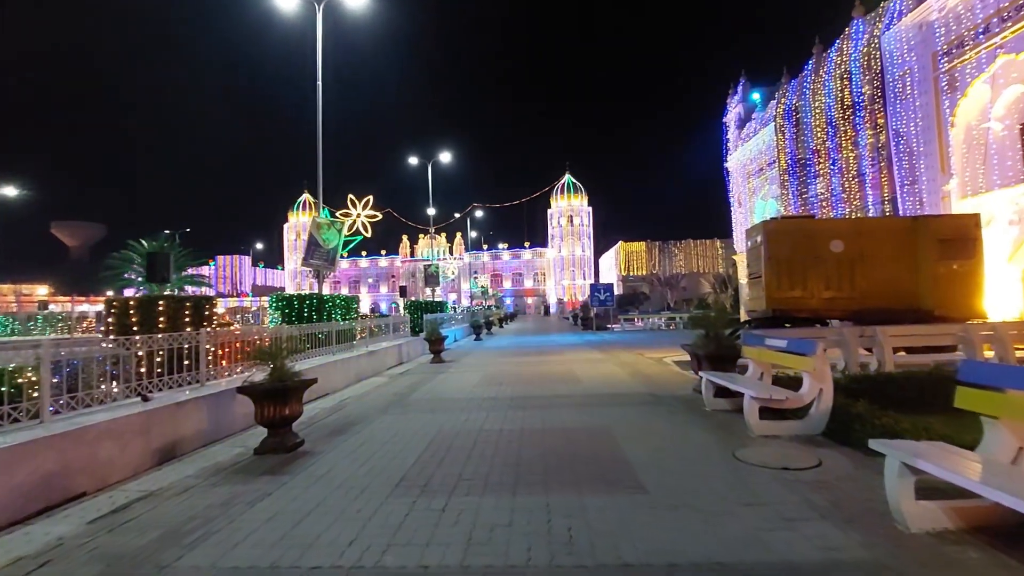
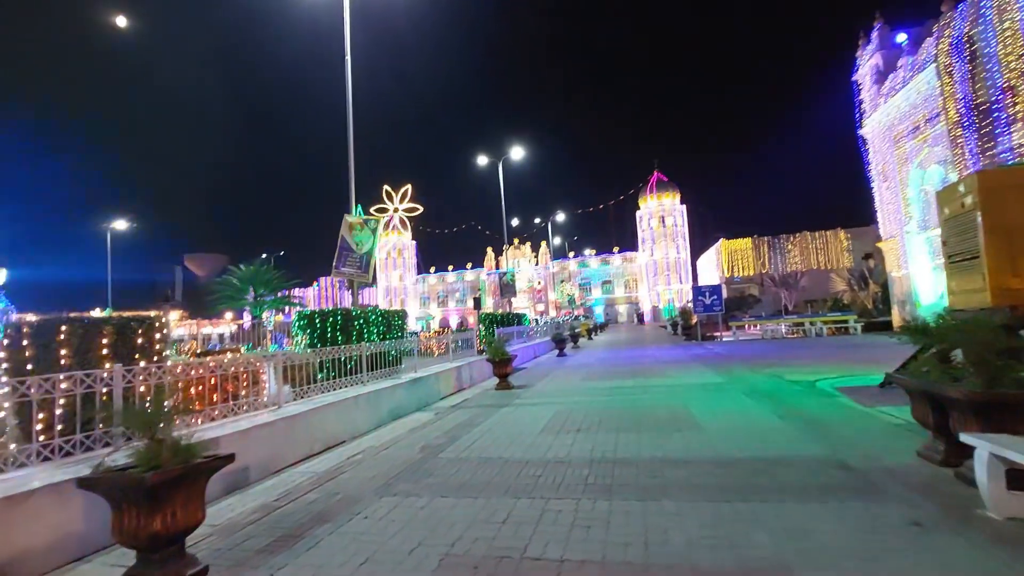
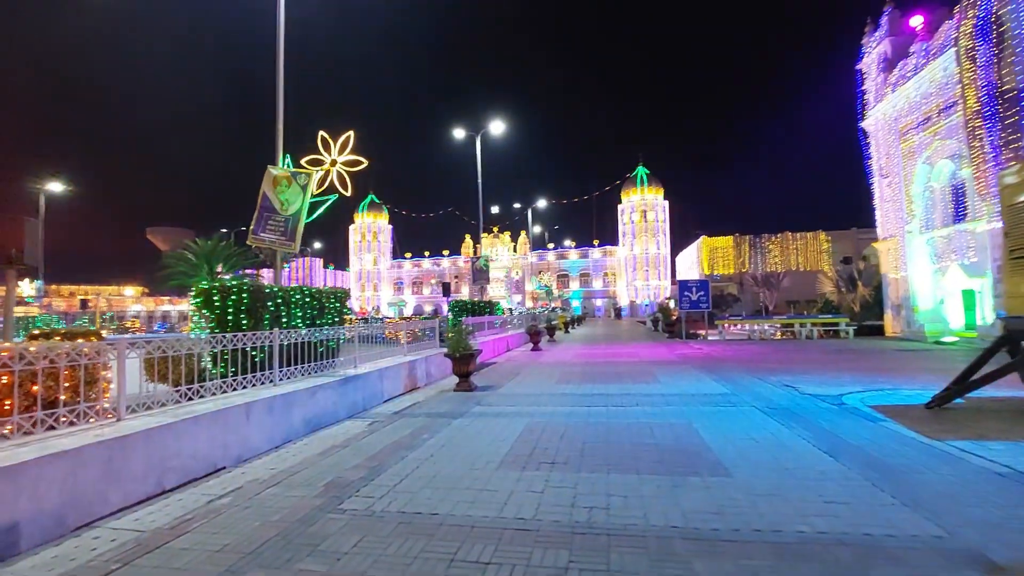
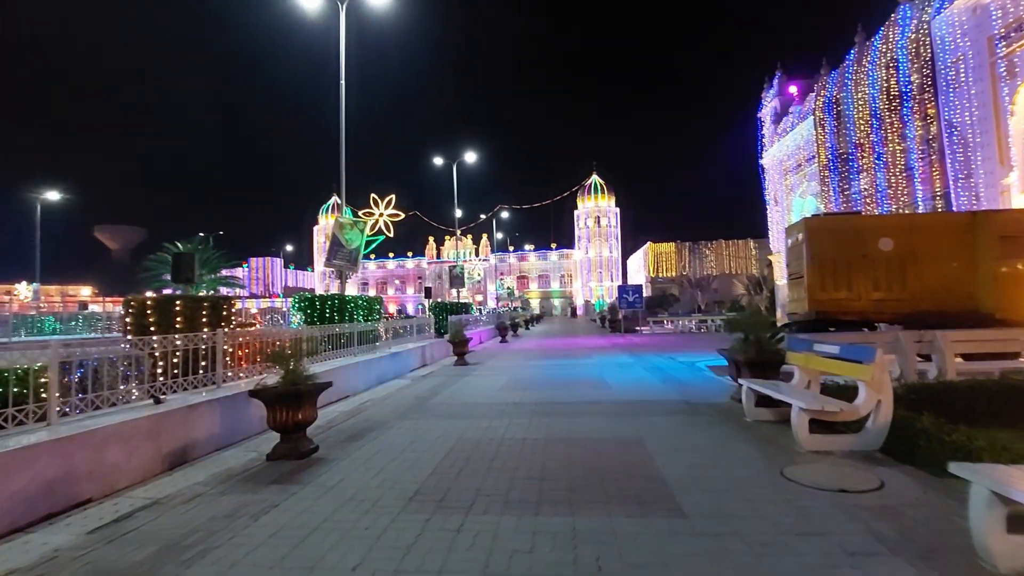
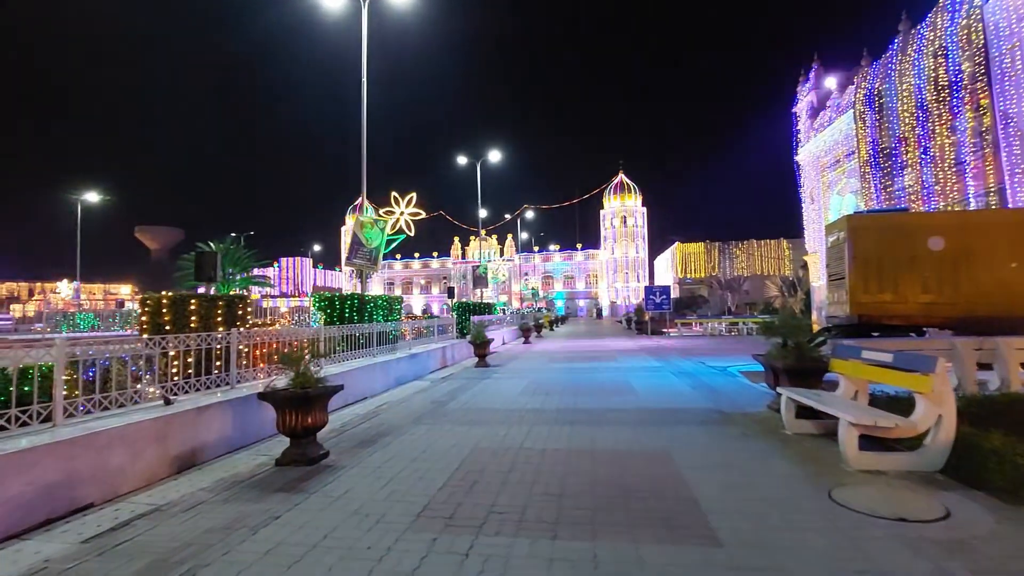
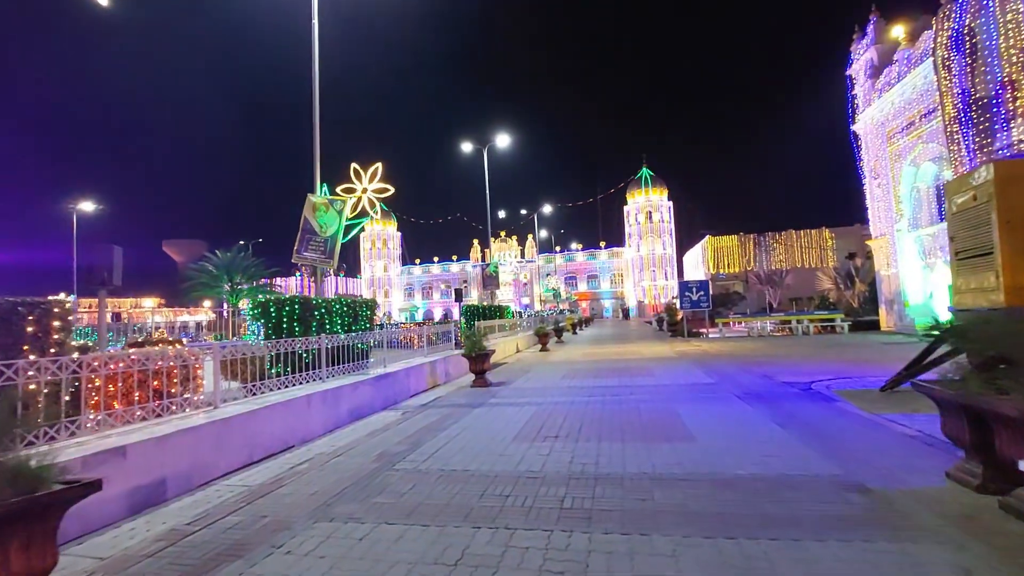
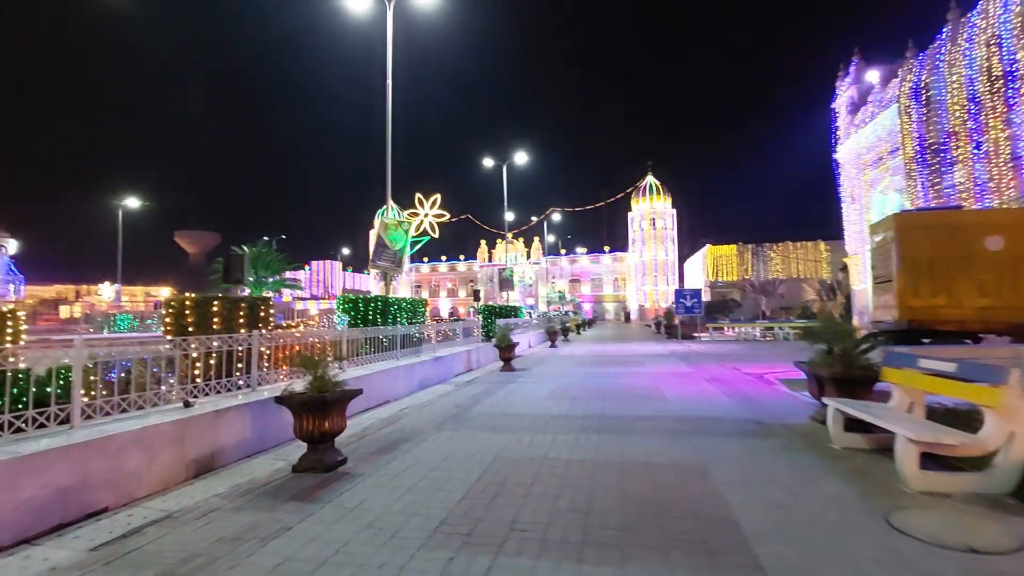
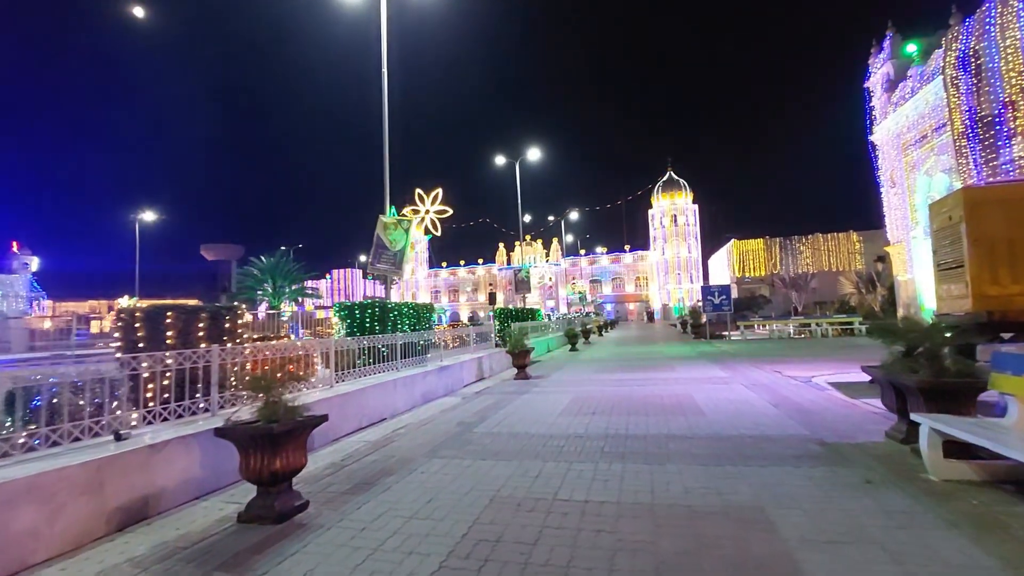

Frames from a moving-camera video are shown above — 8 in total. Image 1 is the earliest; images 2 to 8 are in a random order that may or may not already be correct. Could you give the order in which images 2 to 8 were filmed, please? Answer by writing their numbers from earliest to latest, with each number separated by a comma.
4, 5, 7, 8, 2, 6, 3
